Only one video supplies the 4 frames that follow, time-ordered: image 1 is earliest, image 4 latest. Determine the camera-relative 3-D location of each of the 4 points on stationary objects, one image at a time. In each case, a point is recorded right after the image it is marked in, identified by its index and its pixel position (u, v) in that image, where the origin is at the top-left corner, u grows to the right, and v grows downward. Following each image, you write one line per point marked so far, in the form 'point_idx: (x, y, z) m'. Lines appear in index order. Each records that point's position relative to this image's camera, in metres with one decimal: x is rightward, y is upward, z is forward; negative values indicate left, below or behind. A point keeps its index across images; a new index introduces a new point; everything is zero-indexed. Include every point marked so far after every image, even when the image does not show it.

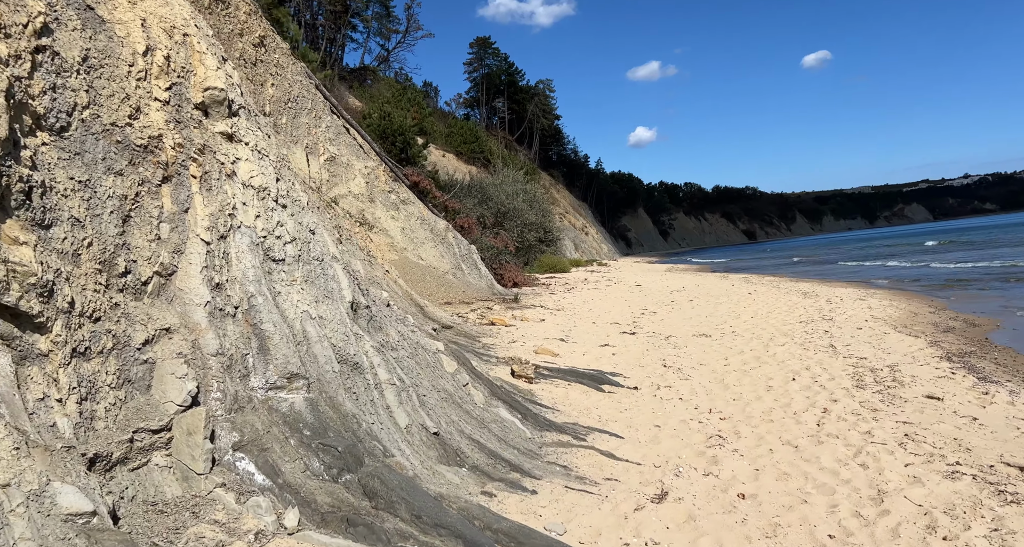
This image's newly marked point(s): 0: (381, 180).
0: (-3.1, +2.4, +15.4) m
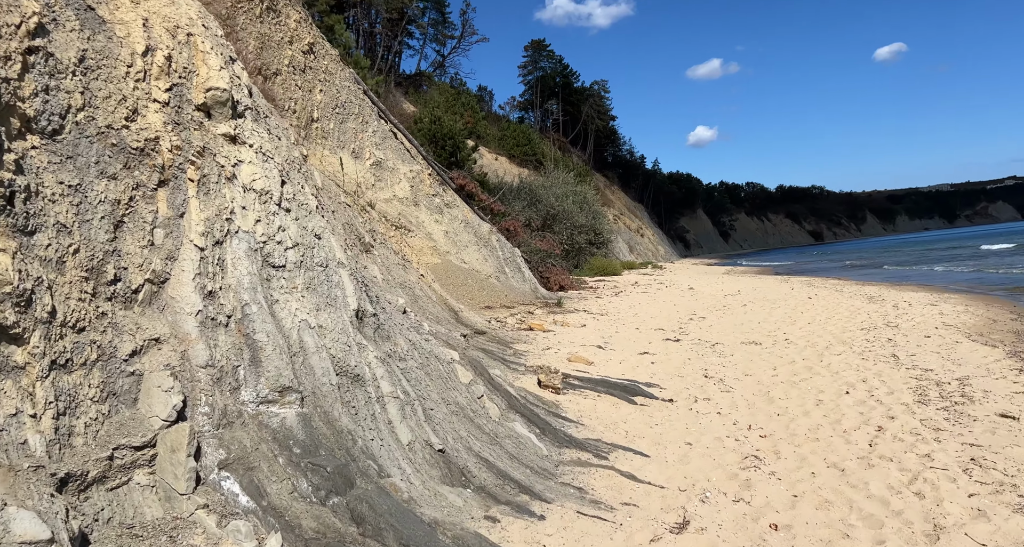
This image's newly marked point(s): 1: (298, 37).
0: (-2.1, +2.3, +15.4) m
1: (-4.5, +5.1, +13.3) m
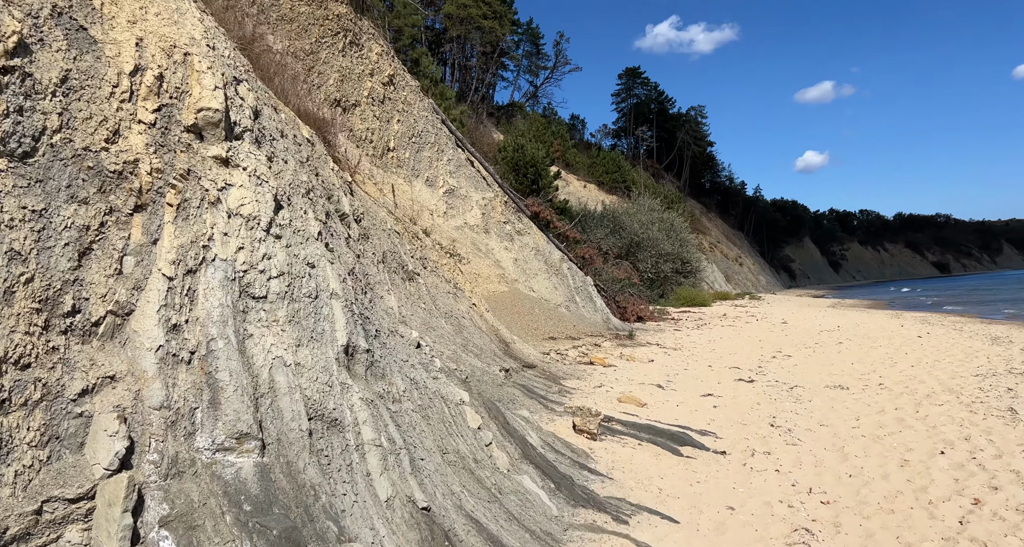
0: (-0.3, +1.6, +15.3) m
1: (-3.0, +4.6, +13.6) m
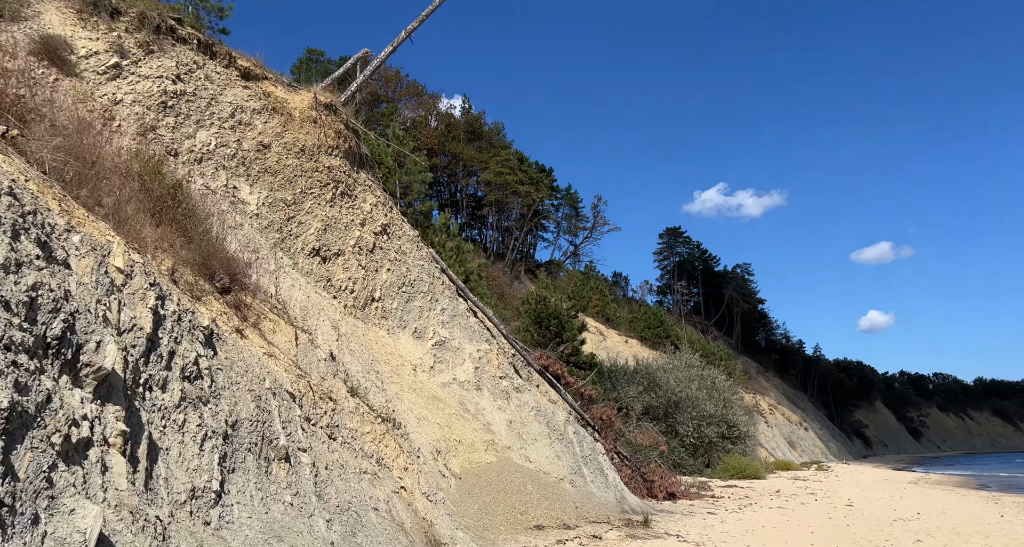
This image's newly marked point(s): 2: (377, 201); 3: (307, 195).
0: (-0.6, -2.1, +13.4) m
1: (-3.3, +1.2, +12.8) m
2: (-3.3, +1.6, +13.2) m
3: (-4.3, +1.6, +11.9) m
